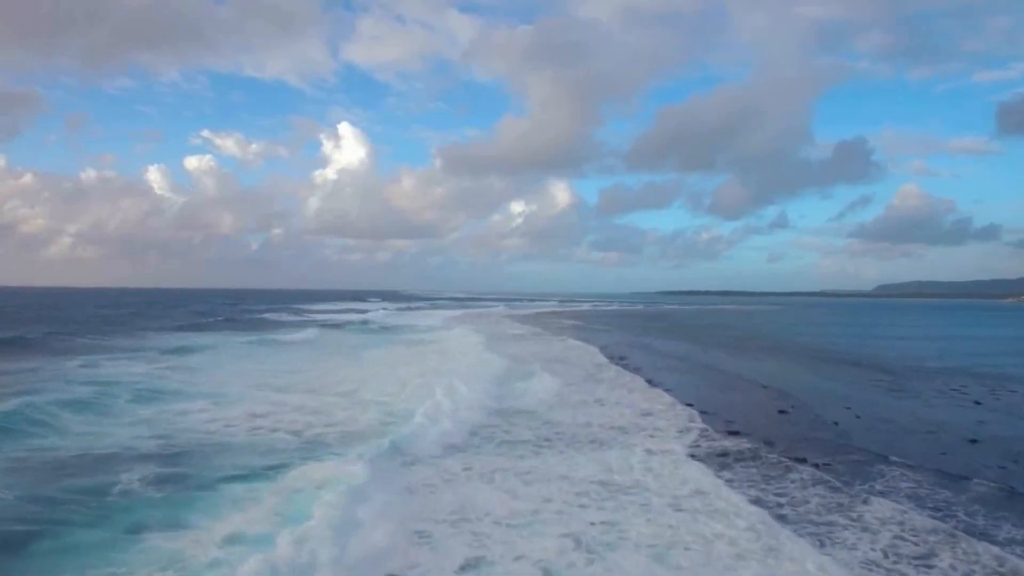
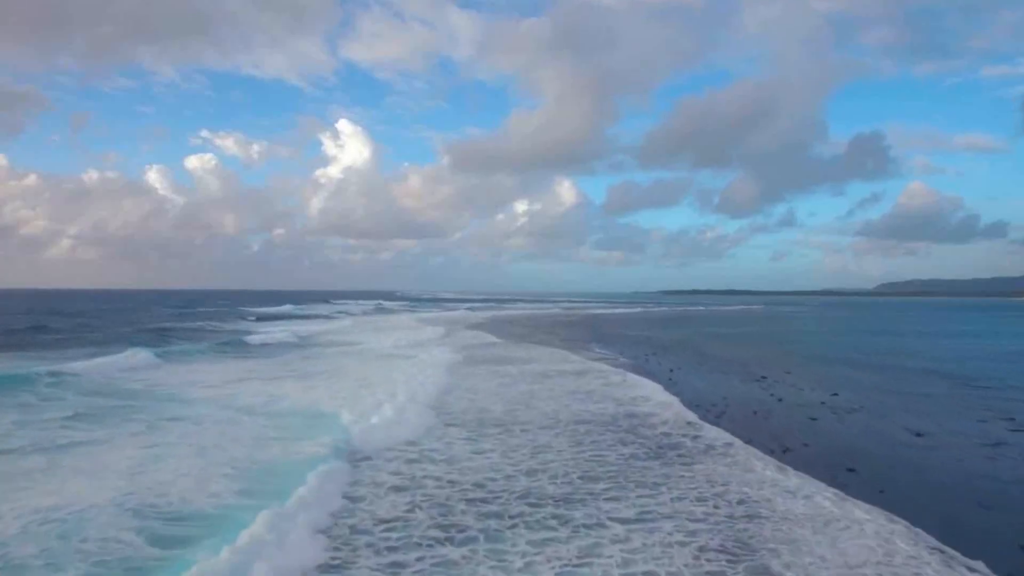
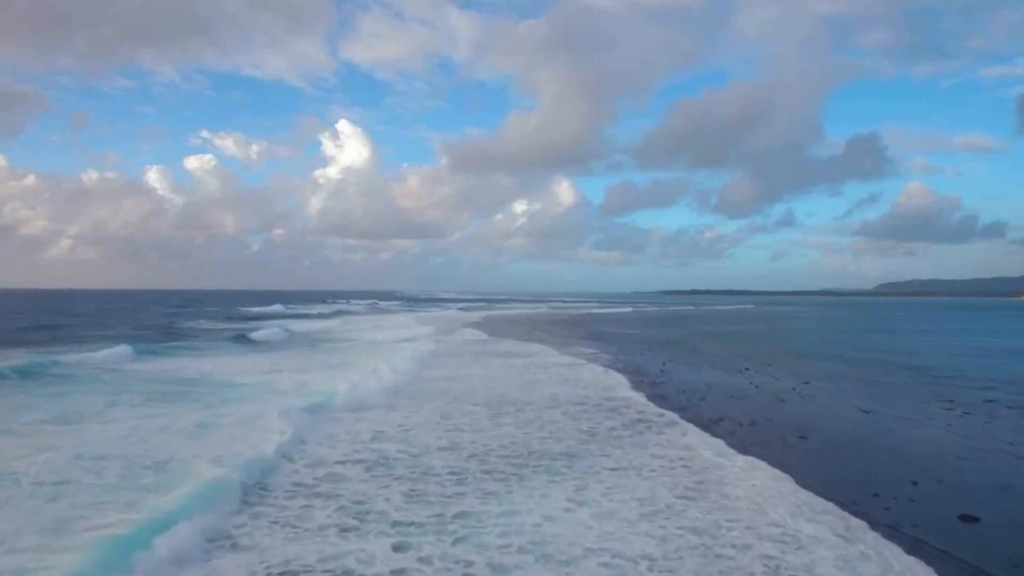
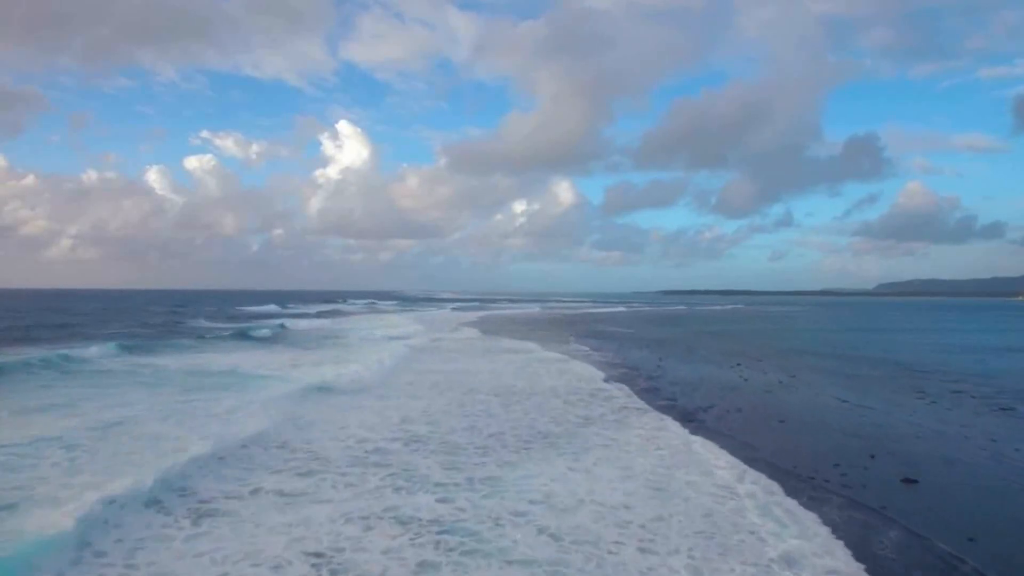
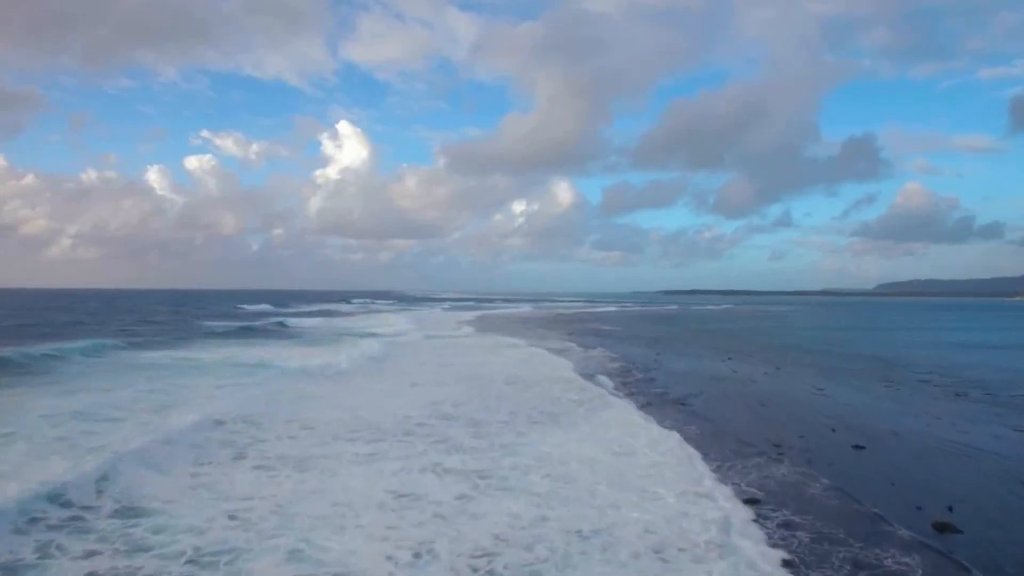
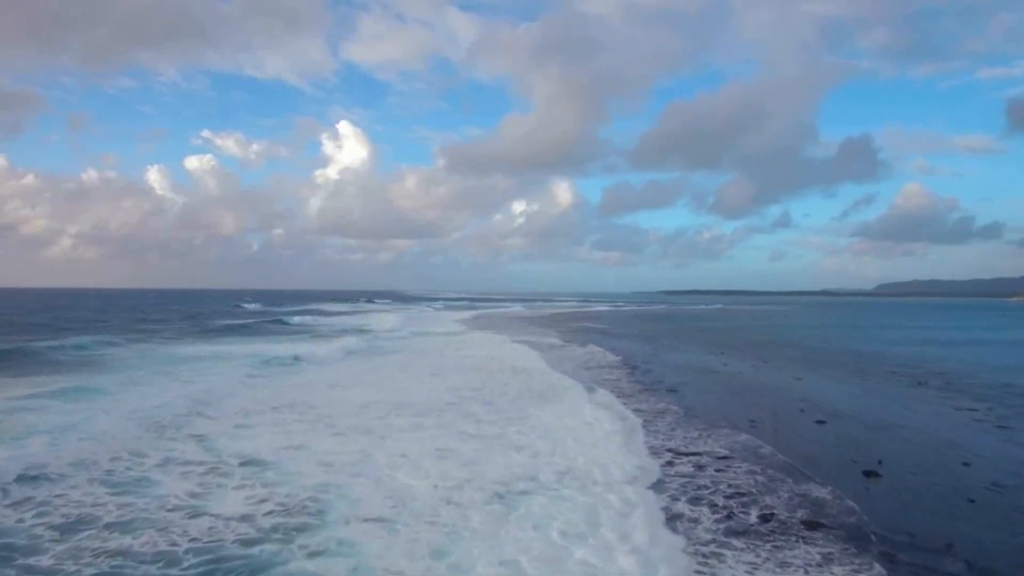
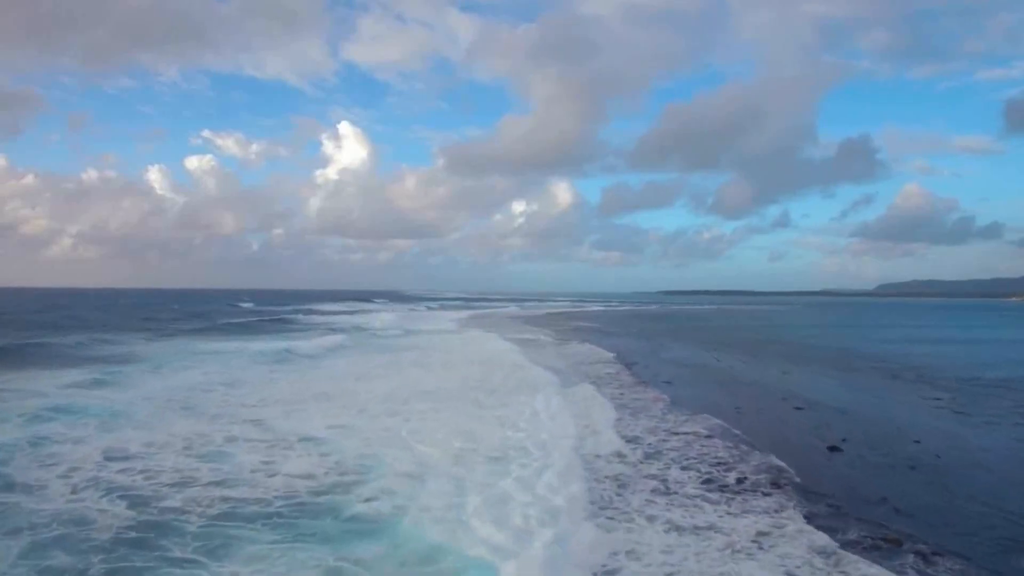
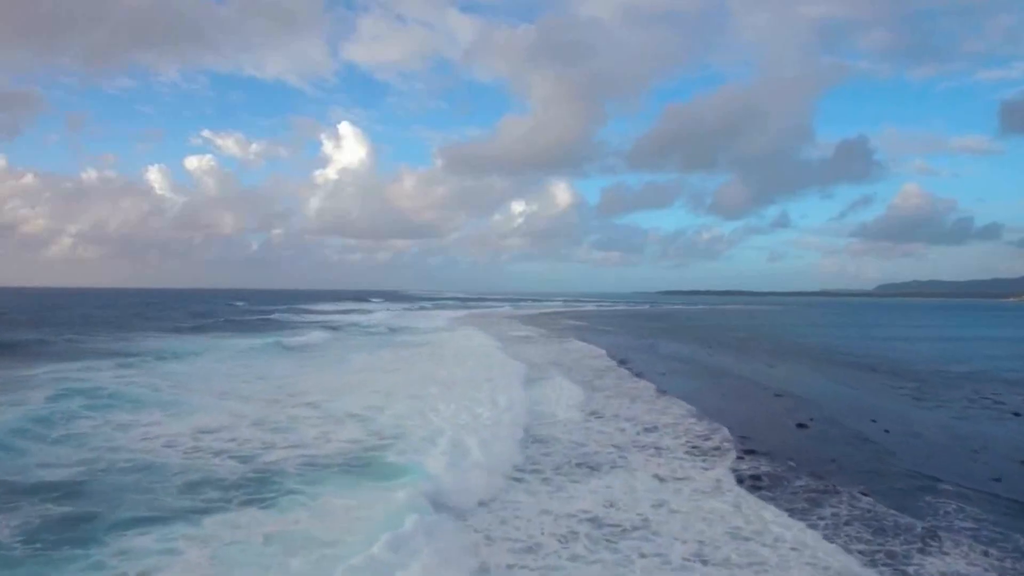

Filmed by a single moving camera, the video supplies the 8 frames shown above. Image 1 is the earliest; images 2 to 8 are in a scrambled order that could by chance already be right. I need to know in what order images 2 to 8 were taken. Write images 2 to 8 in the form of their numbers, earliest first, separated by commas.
8, 7, 6, 5, 4, 3, 2
